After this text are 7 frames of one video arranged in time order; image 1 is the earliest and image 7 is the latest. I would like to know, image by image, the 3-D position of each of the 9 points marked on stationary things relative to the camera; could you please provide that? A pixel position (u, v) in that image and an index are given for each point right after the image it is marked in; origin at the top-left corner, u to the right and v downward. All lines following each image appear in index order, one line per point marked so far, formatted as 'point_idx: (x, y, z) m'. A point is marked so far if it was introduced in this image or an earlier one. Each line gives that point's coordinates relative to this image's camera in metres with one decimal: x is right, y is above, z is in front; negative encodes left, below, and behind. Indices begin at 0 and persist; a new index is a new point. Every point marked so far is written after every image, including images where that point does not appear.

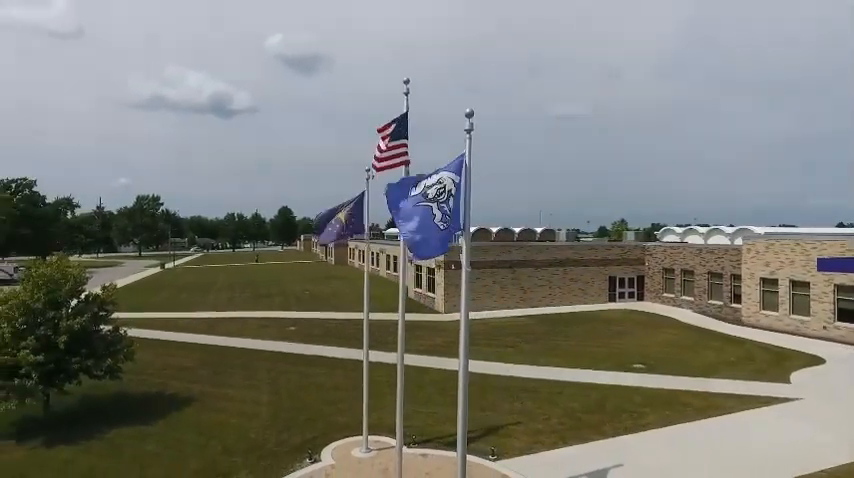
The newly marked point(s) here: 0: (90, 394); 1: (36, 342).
0: (-10.5, -4.8, +16.4) m
1: (-10.2, -2.7, +13.7) m
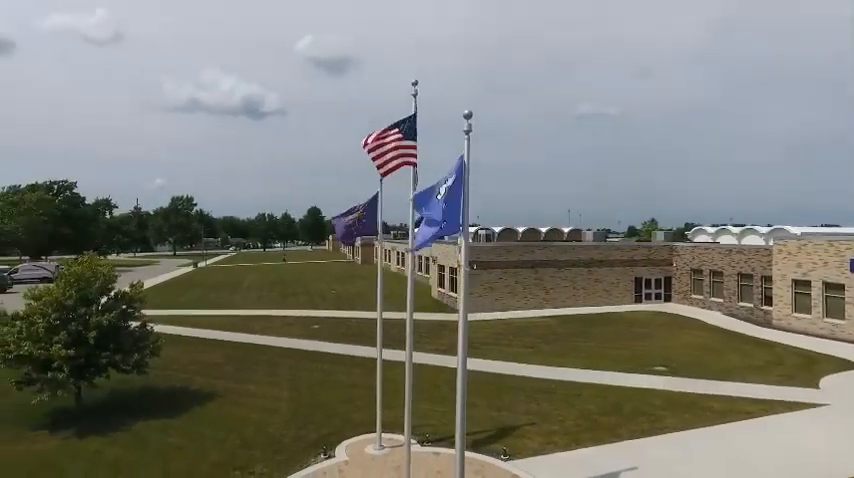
0: (-10.0, -4.8, +17.1) m
1: (-9.8, -2.7, +14.4) m
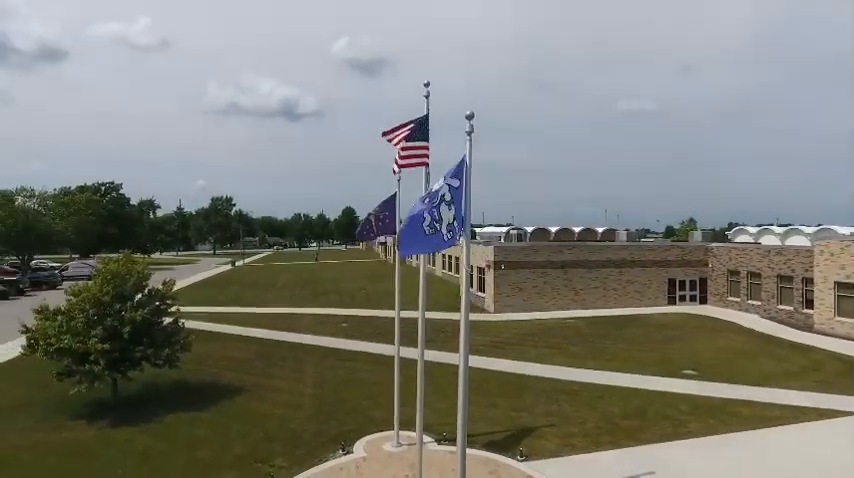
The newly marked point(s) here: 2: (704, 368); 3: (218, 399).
0: (-9.2, -4.8, +17.8) m
1: (-9.2, -2.6, +15.1) m
2: (+9.6, -4.5, +18.3) m
3: (-6.6, -5.0, +16.6) m
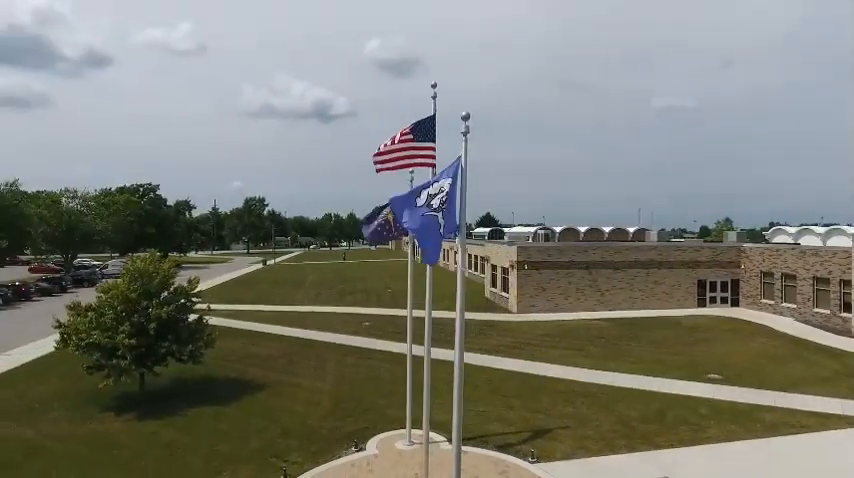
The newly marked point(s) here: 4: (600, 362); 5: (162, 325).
0: (-8.6, -4.8, +18.4) m
1: (-8.8, -2.6, +15.7) m
2: (+10.2, -4.5, +17.8) m
3: (-6.1, -5.0, +17.1) m
4: (+6.5, -4.6, +19.9) m
5: (-8.1, -2.7, +16.2) m
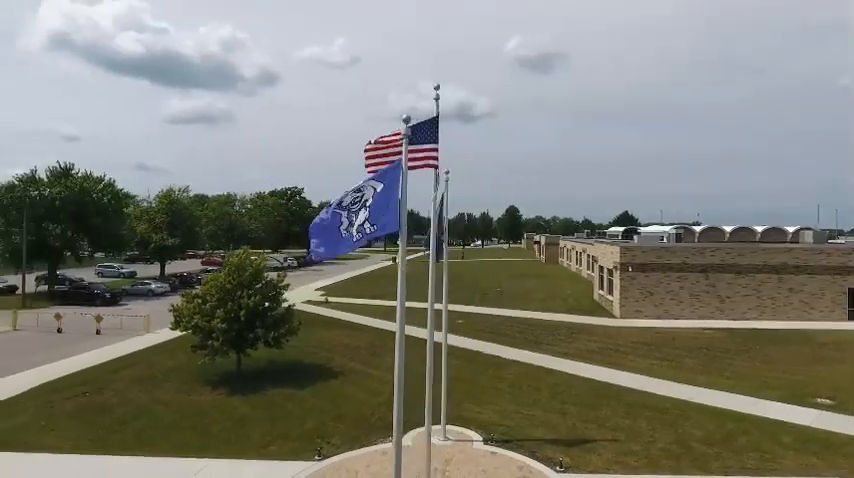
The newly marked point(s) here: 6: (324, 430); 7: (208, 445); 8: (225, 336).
0: (-6.0, -4.7, +20.6) m
1: (-6.9, -2.5, +18.0) m
2: (+12.0, -4.5, +15.0) m
3: (-3.9, -5.0, +18.6) m
4: (+9.0, -4.6, +18.0) m
5: (-6.1, -2.6, +18.4) m
6: (-2.8, -5.1, +14.1) m
7: (-5.6, -5.3, +13.4) m
8: (-6.9, -3.3, +18.0) m
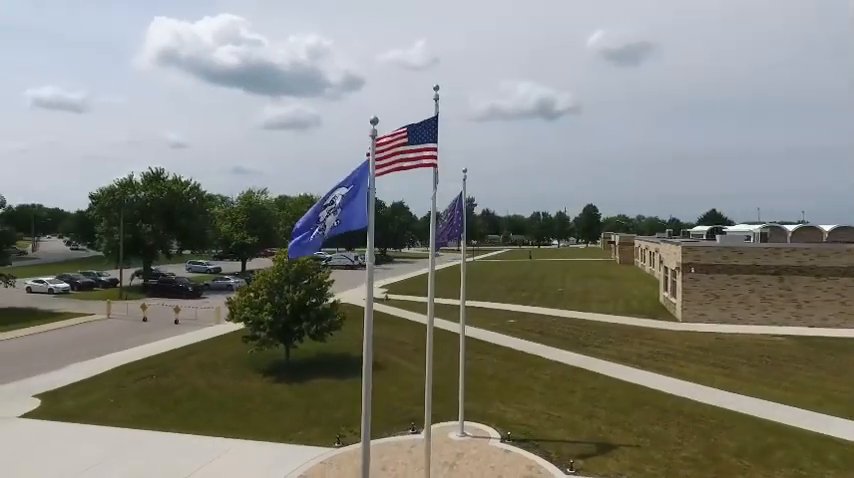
0: (-4.4, -4.6, +21.6) m
1: (-5.6, -2.5, +19.2) m
2: (+12.6, -4.5, +13.4) m
3: (-2.6, -4.9, +19.4) m
4: (+10.0, -4.6, +16.8) m
5: (-4.8, -2.5, +19.5) m
6: (-2.1, -5.0, +14.7) m
7: (-5.0, -5.2, +14.4) m
8: (-5.6, -3.2, +19.2) m
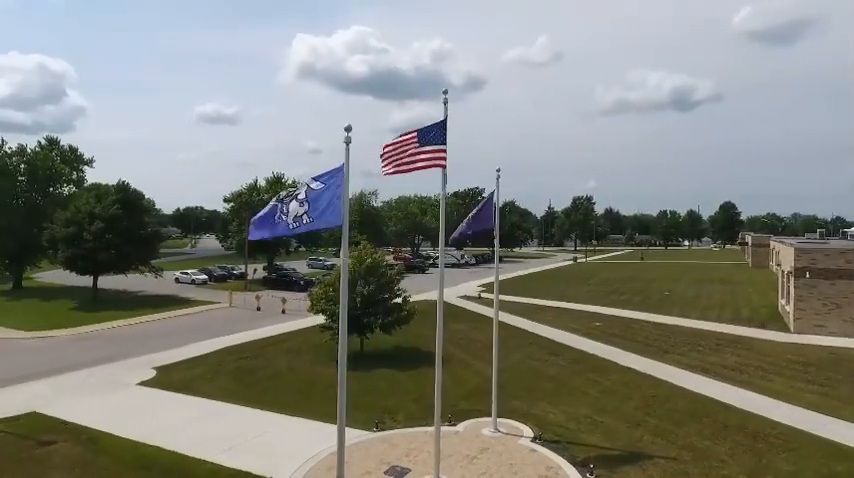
0: (-1.5, -4.5, +22.8) m
1: (-3.2, -2.4, +20.7) m
2: (+13.1, -4.5, +10.8) m
3: (-0.3, -4.8, +20.2) m
4: (+11.5, -4.6, +14.7) m
5: (-2.4, -2.4, +20.8) m
6: (-0.9, -5.0, +15.5) m
7: (-3.7, -5.1, +15.9) m
8: (-3.2, -3.2, +20.7) m
